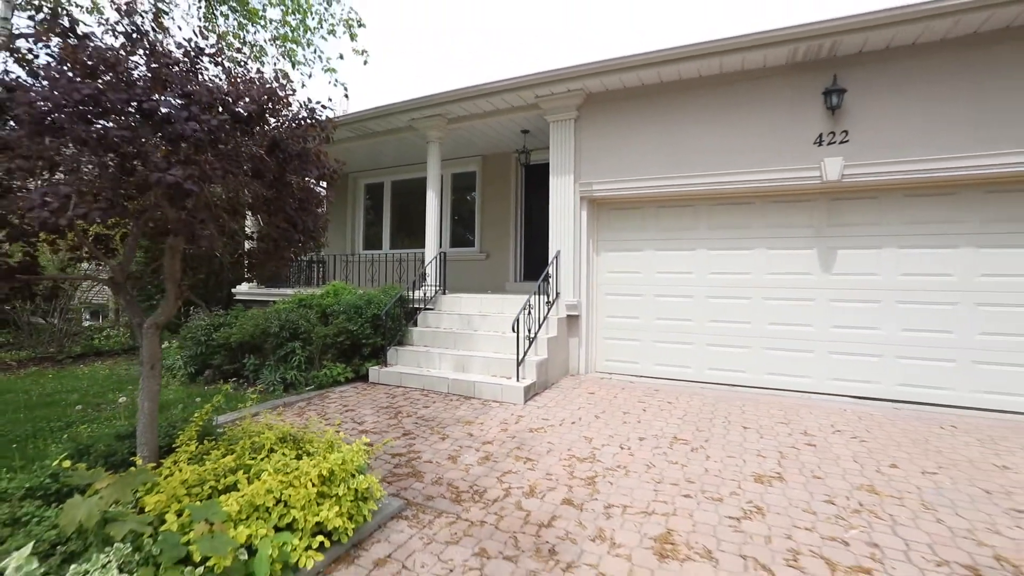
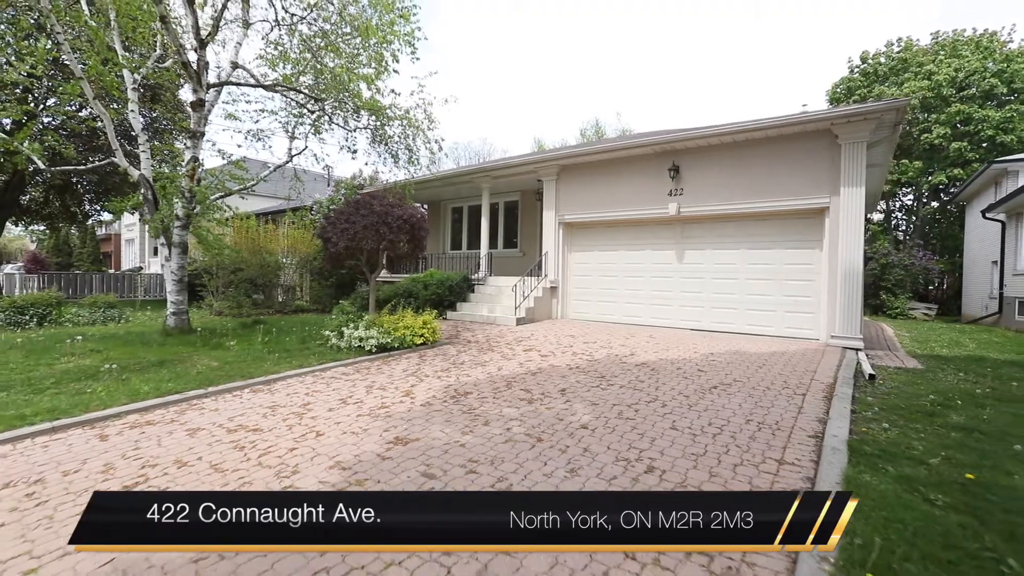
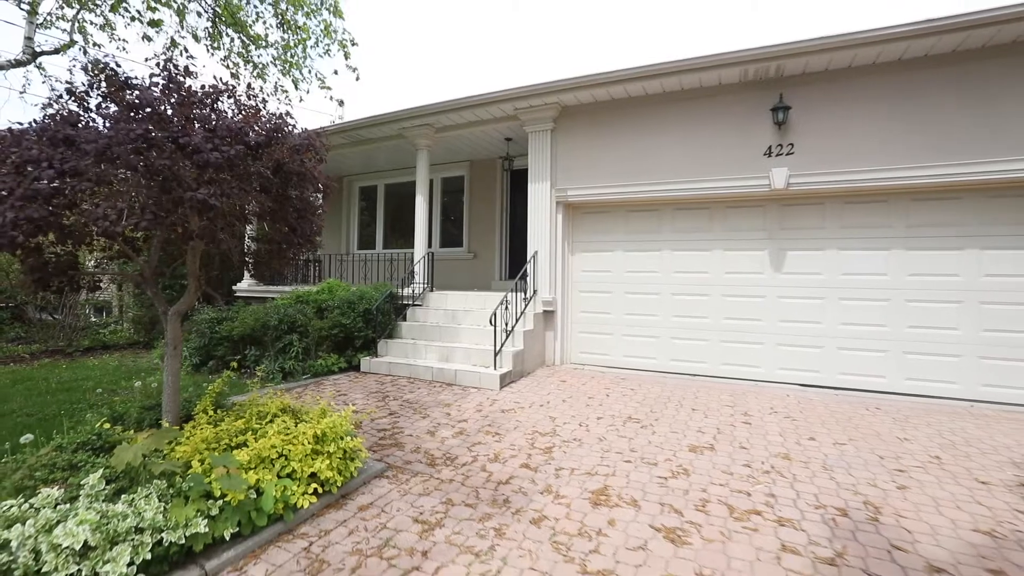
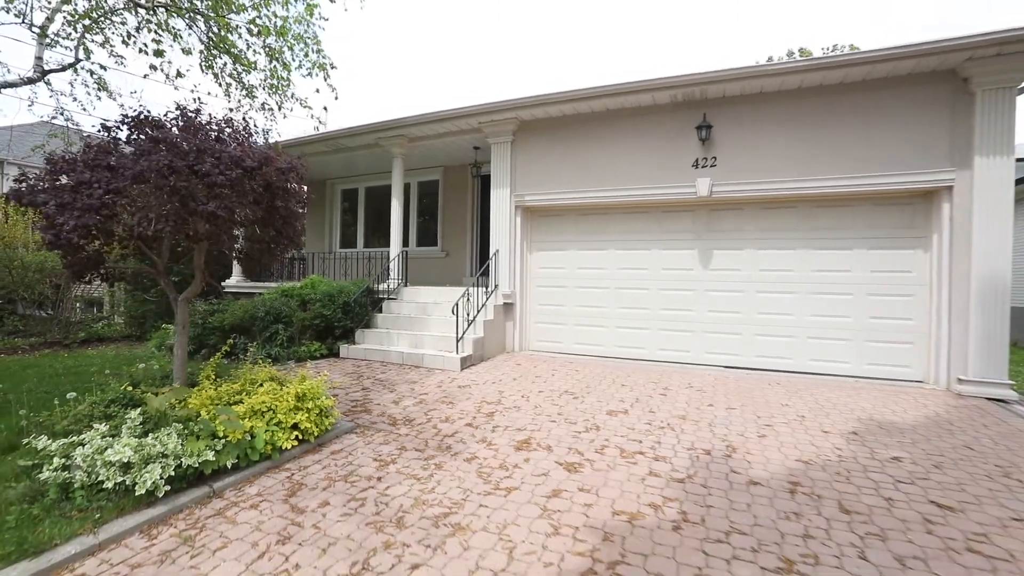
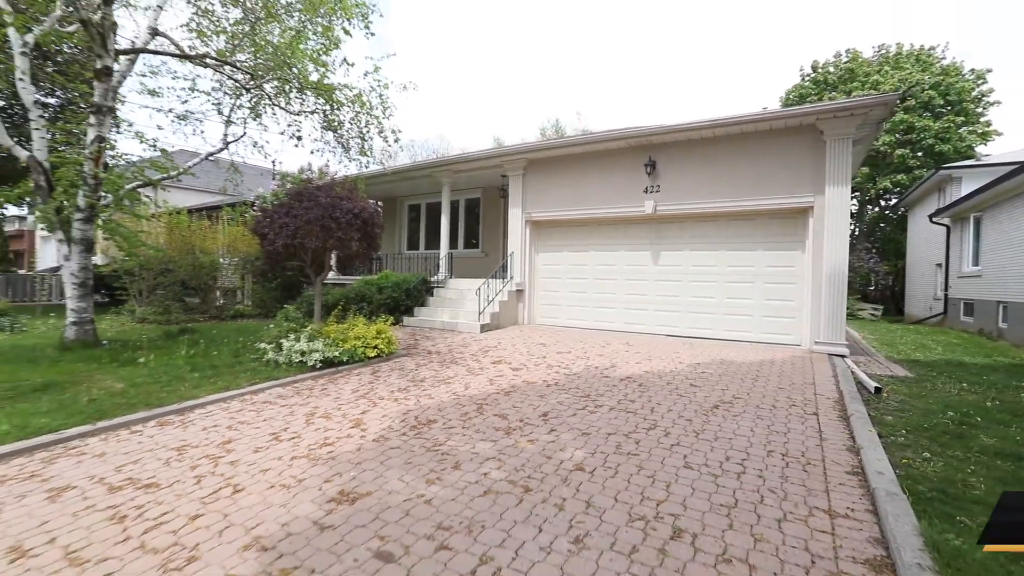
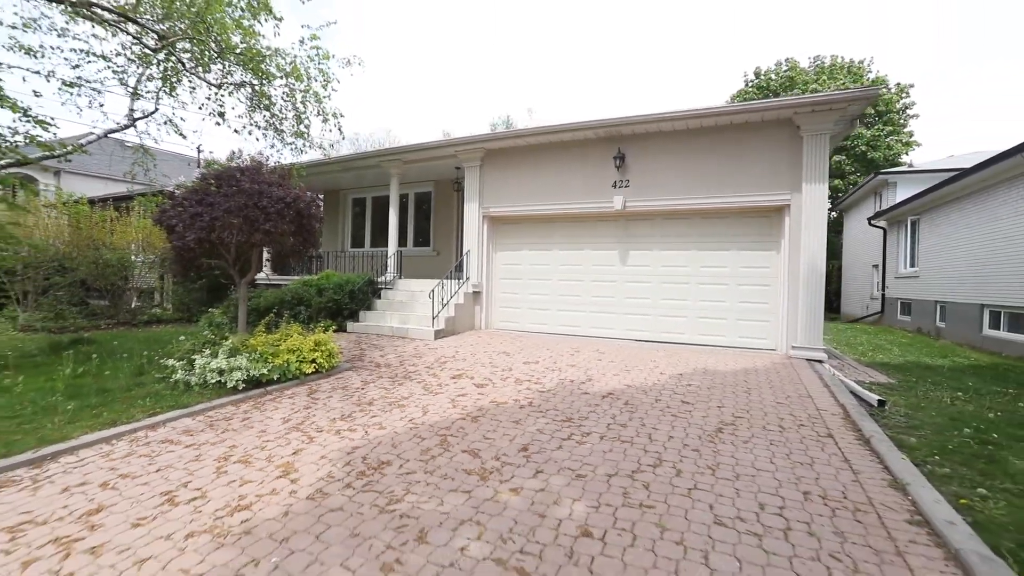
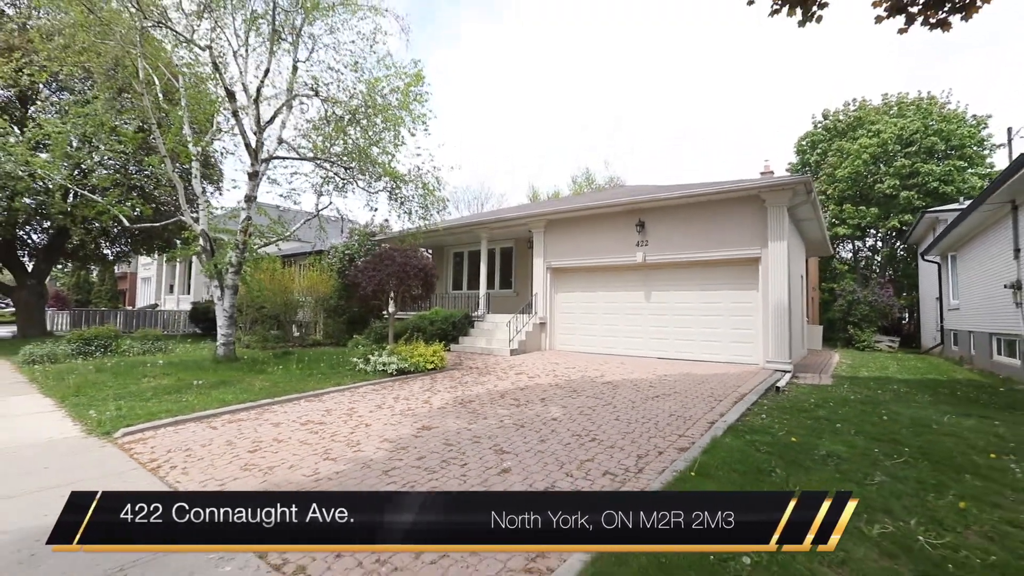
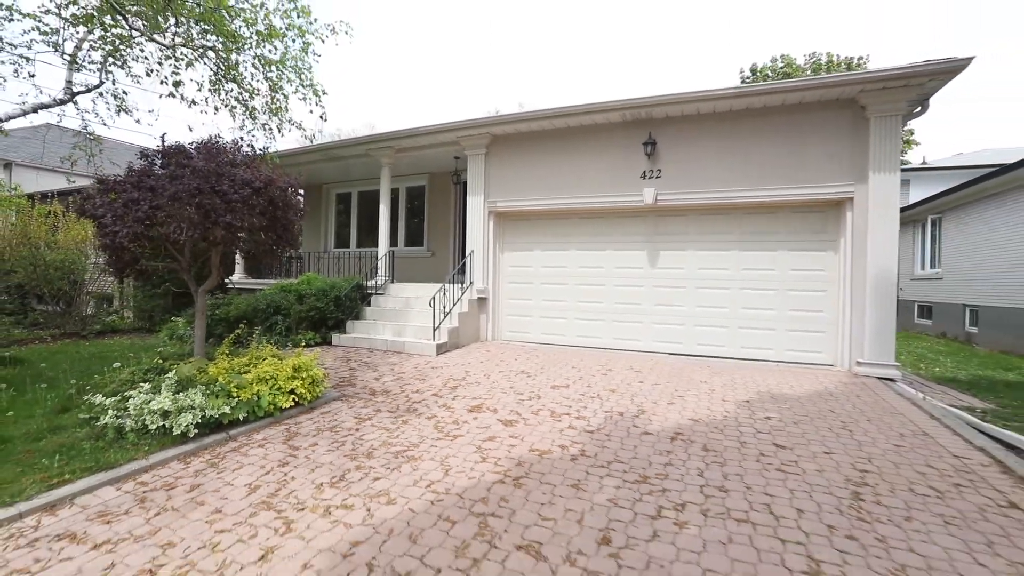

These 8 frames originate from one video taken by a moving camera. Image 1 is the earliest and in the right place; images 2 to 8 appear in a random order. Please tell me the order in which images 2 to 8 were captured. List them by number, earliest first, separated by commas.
3, 4, 8, 6, 5, 2, 7
